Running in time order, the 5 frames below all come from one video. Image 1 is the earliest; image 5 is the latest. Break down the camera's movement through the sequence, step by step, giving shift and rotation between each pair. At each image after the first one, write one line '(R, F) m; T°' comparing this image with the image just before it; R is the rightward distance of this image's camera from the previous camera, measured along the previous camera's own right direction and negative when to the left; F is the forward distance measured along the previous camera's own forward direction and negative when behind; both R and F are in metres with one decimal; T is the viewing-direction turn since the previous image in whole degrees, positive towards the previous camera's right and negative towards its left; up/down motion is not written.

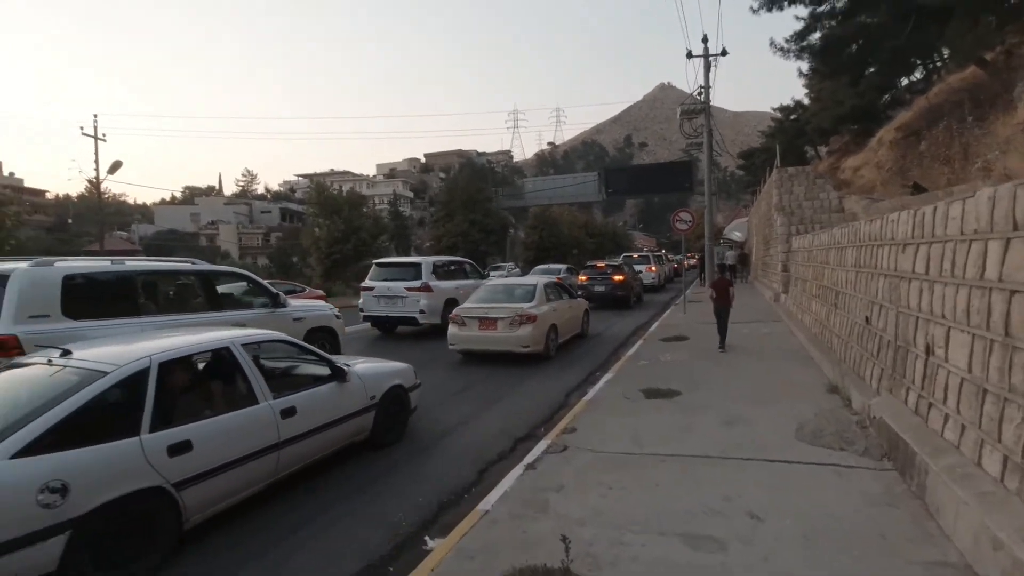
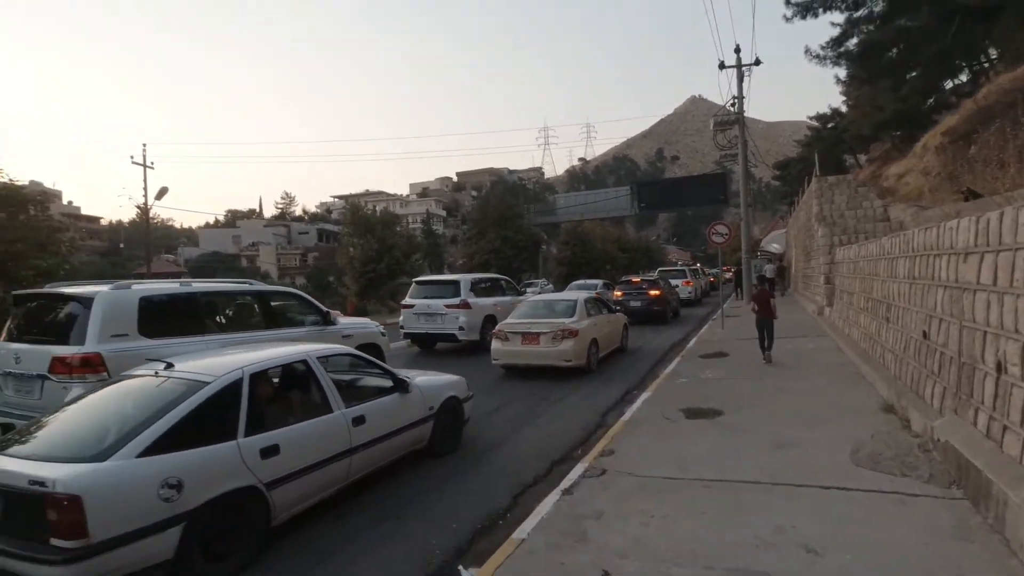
(0.0, +0.2) m; -3°
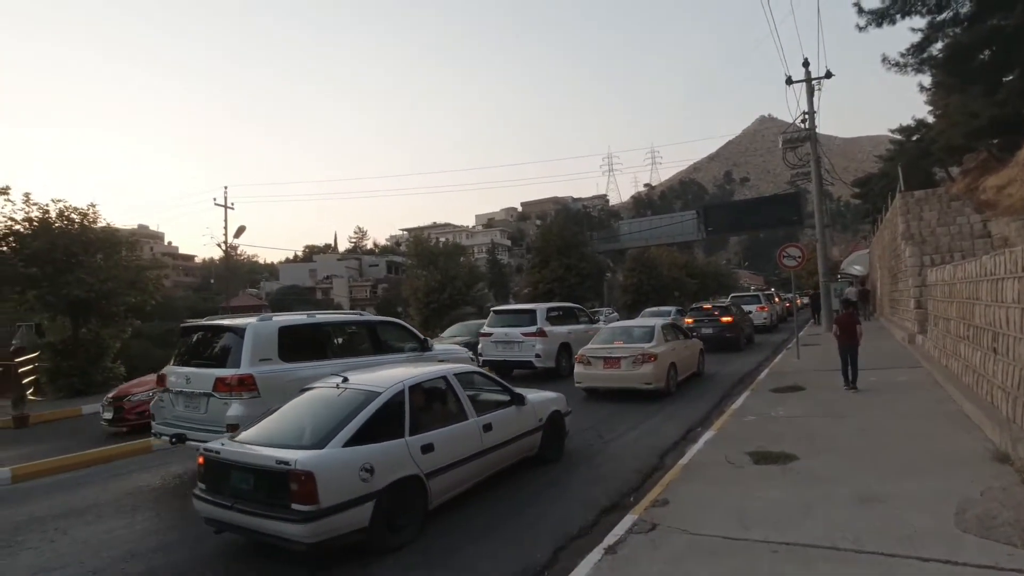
(+0.3, +0.6) m; -6°
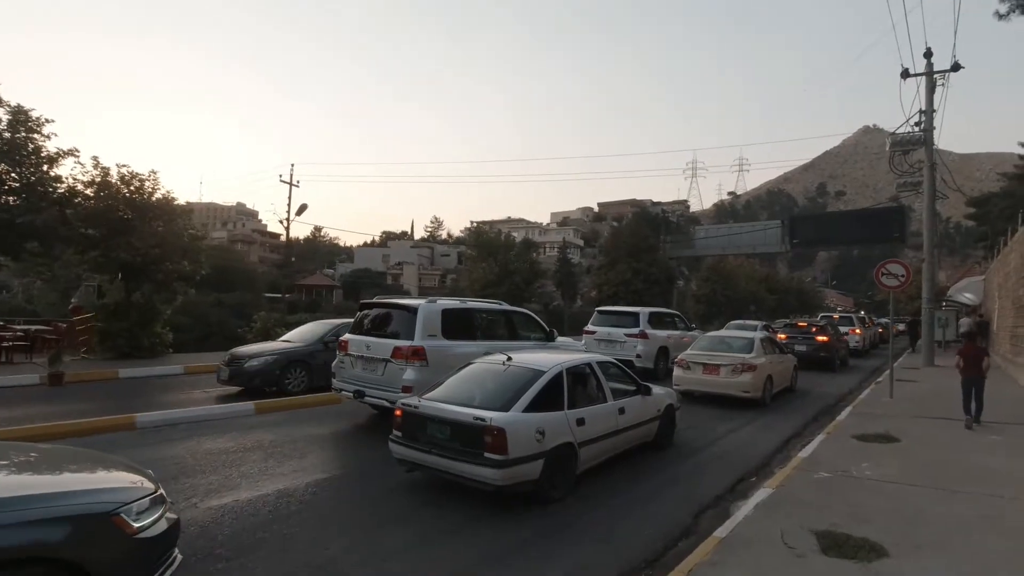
(+0.6, +1.6) m; -6°
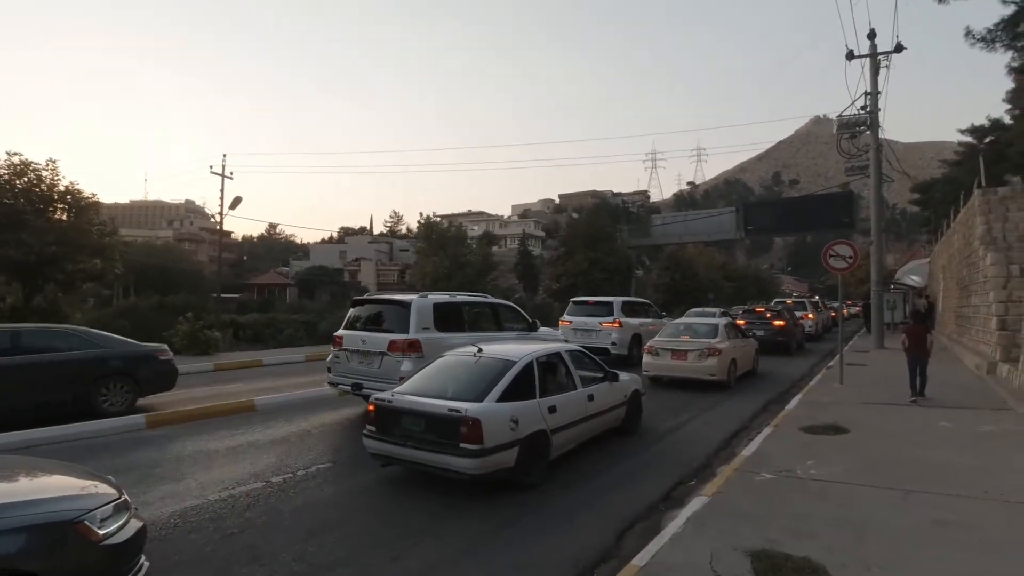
(+0.5, +0.8) m; +3°
